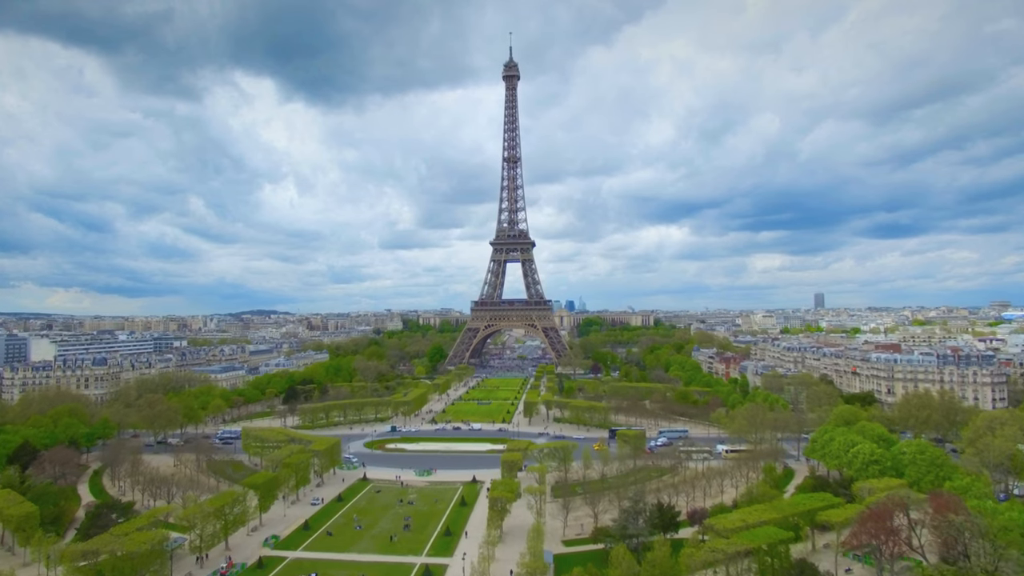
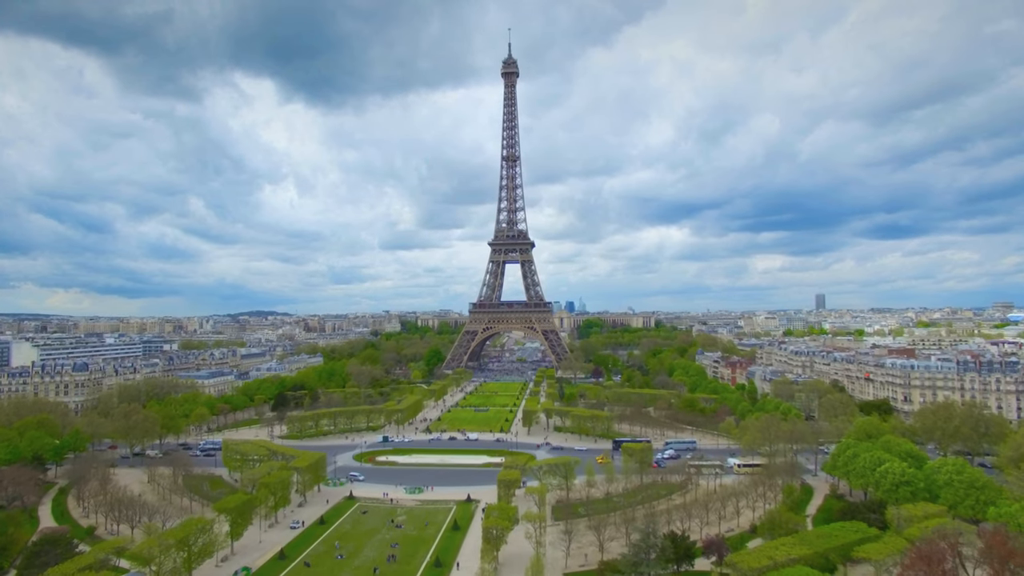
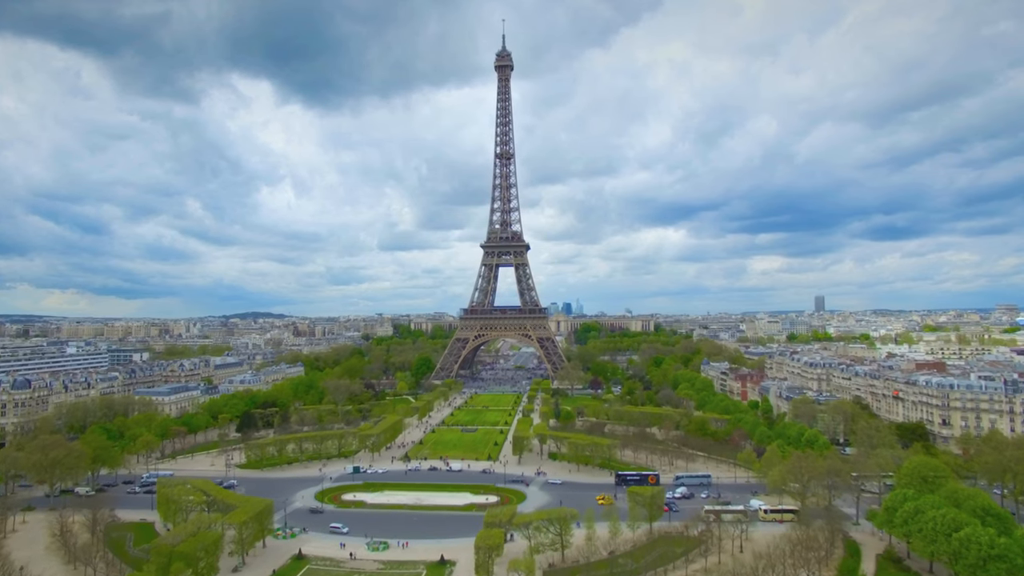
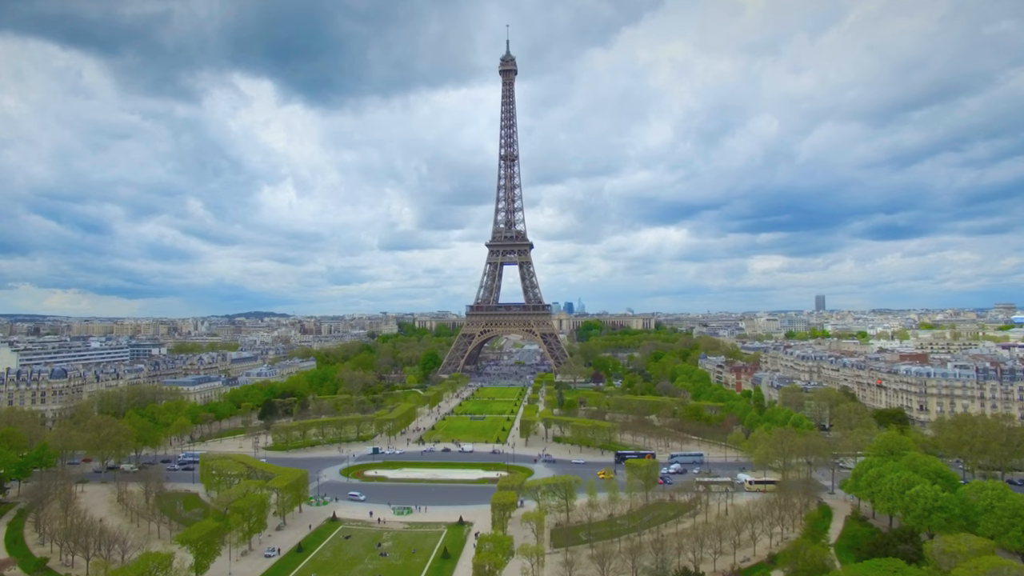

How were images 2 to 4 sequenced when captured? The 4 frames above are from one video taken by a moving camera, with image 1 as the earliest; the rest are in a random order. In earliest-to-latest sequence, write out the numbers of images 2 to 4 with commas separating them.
2, 4, 3
